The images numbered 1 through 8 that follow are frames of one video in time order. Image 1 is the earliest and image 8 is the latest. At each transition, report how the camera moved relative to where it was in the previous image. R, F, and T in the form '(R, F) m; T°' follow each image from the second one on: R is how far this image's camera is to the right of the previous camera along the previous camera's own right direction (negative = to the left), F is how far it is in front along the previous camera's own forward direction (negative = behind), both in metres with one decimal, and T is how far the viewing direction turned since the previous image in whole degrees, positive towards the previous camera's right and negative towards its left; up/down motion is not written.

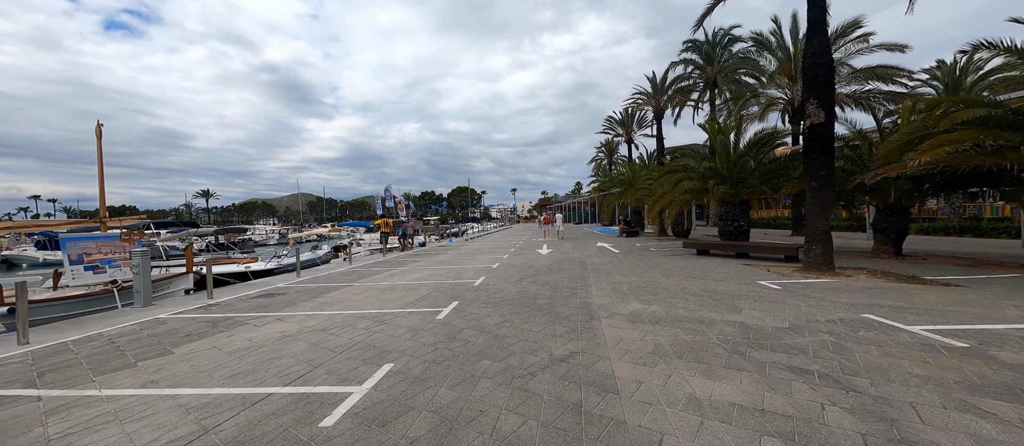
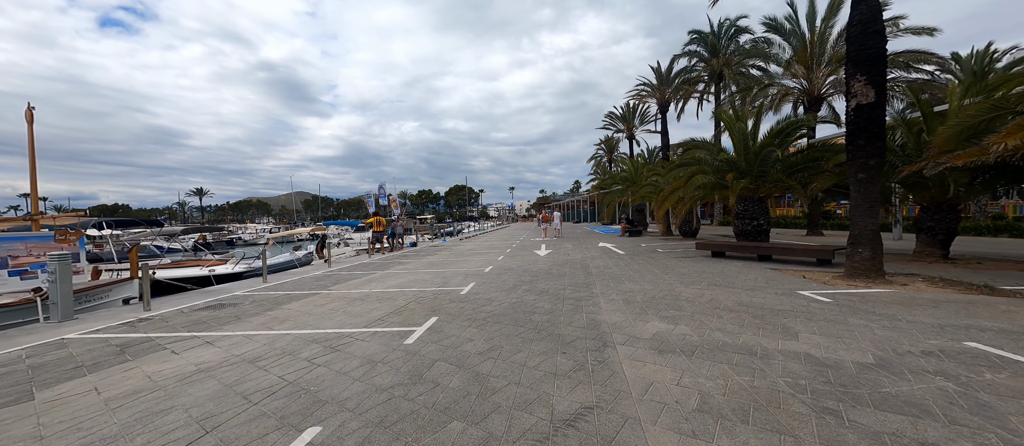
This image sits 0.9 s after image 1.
(+0.1, +1.2) m; 0°
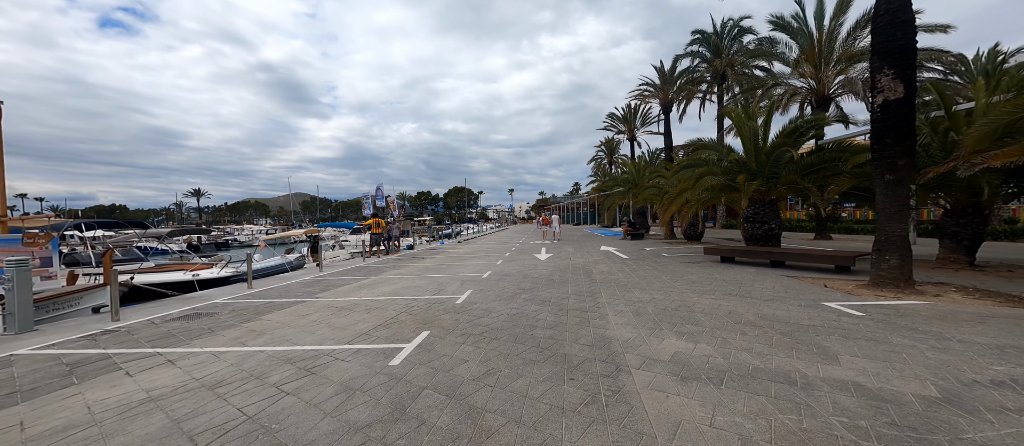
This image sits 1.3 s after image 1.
(0.0, +0.5) m; 0°
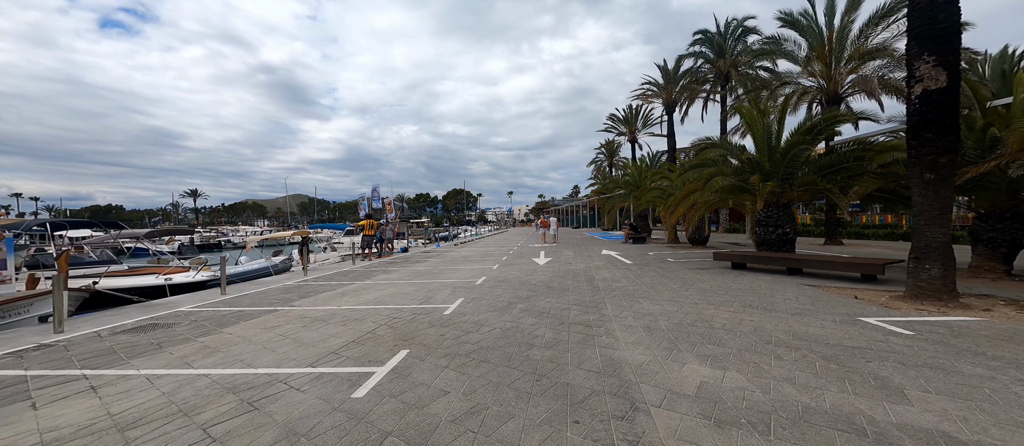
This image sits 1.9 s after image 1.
(+0.1, +0.7) m; 0°
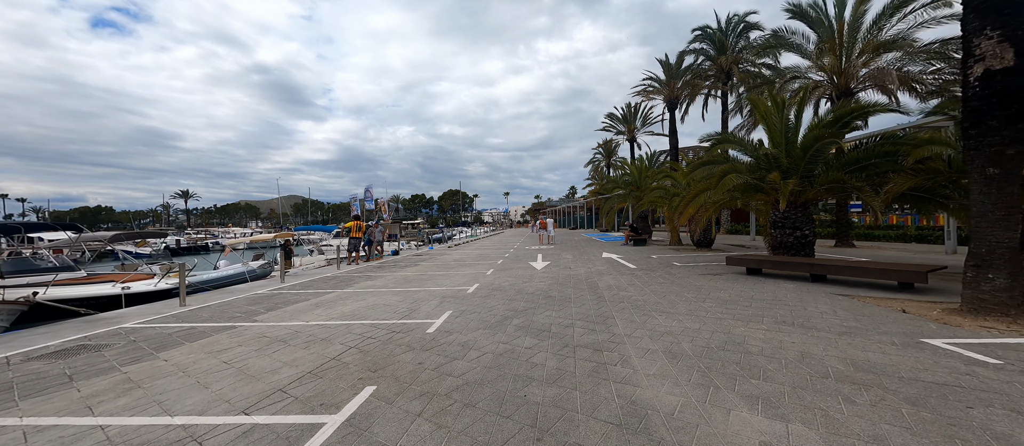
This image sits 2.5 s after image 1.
(0.0, +0.8) m; +1°
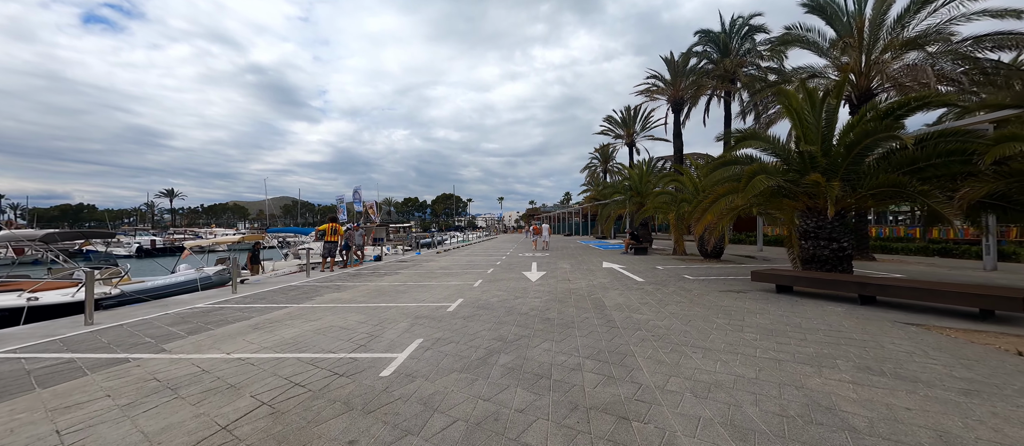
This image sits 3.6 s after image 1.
(+0.1, +1.3) m; +1°
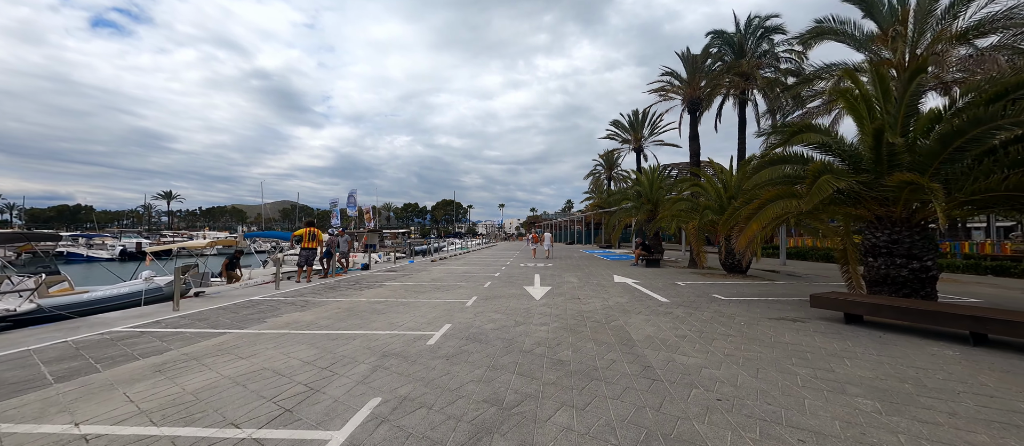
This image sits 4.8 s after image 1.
(0.0, +1.5) m; 0°
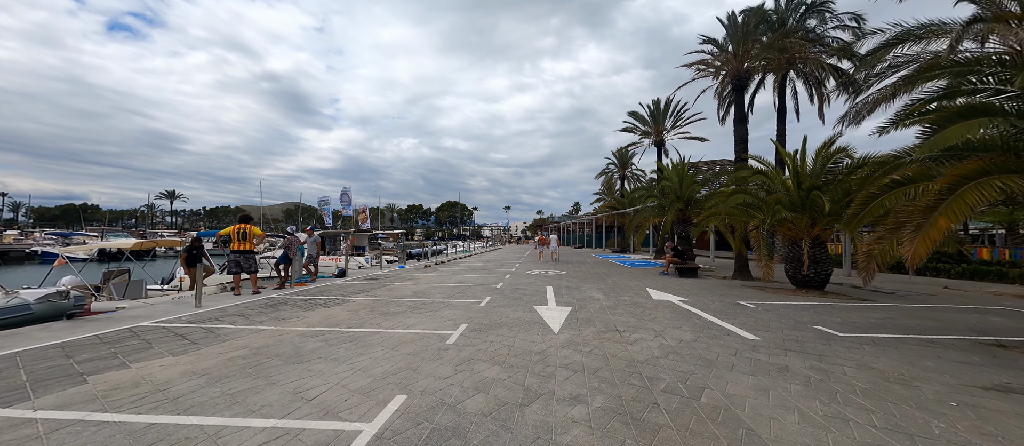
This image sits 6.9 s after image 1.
(0.0, +2.7) m; -1°
